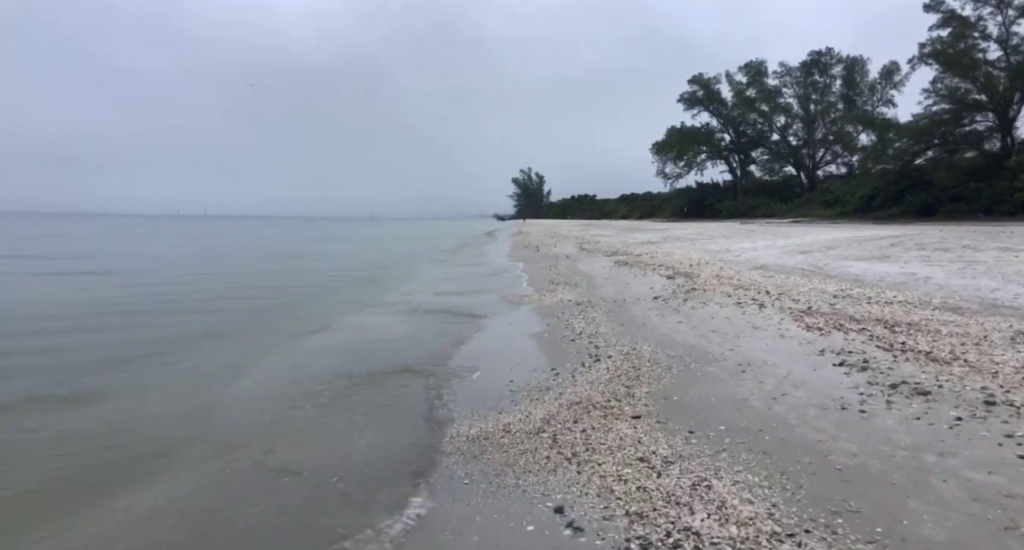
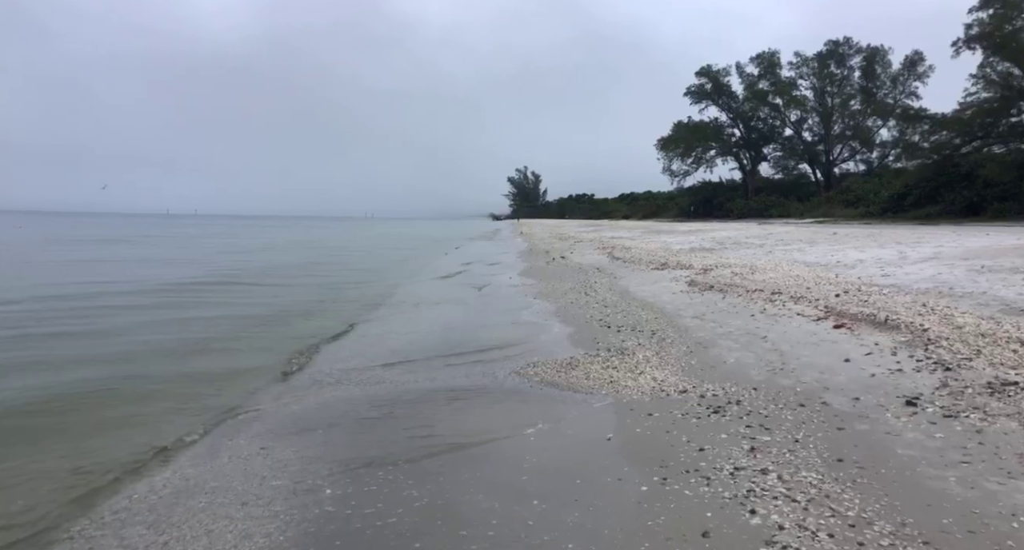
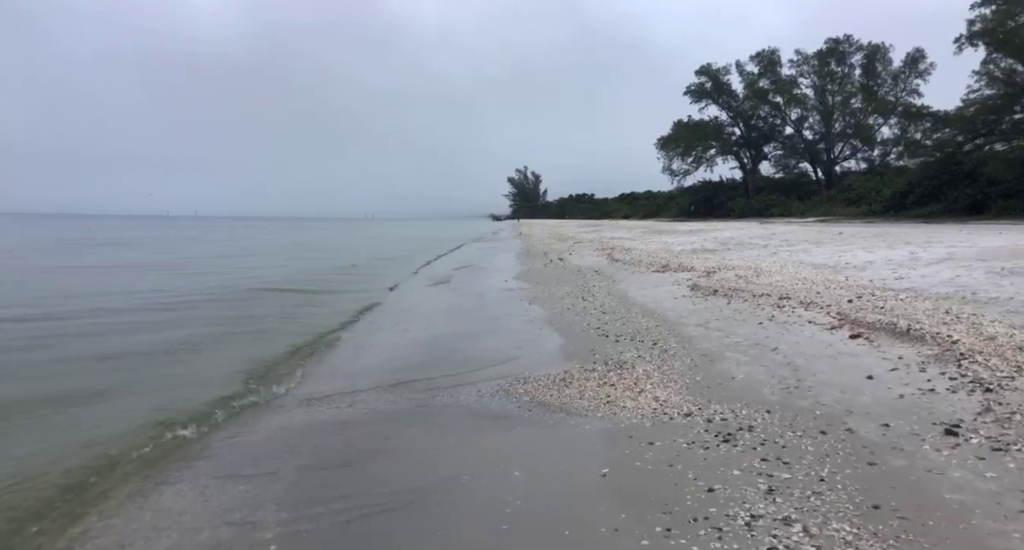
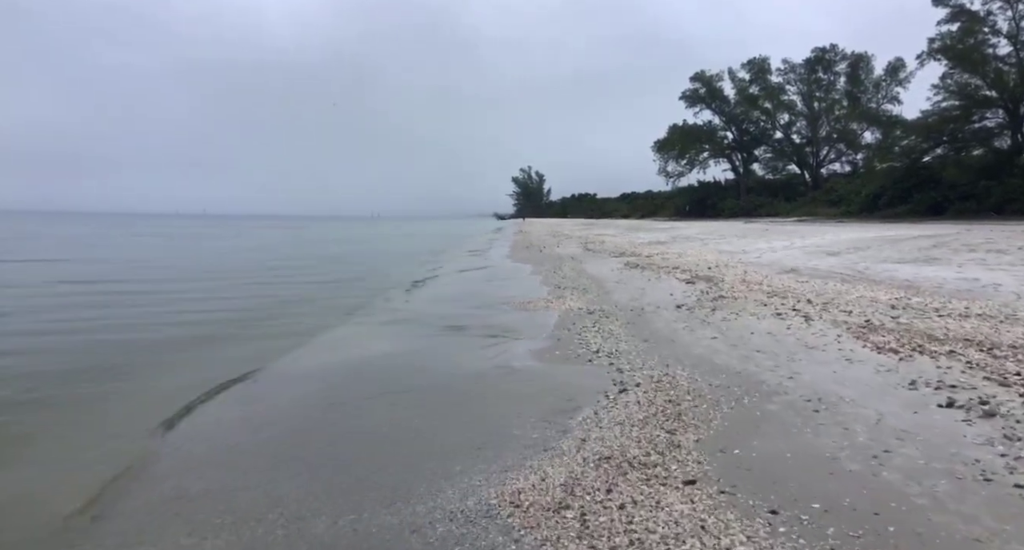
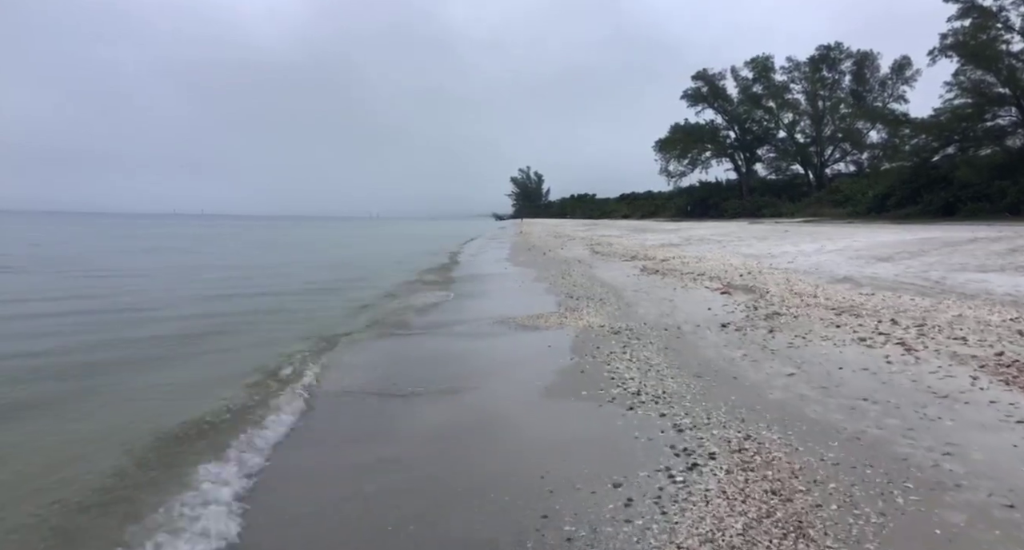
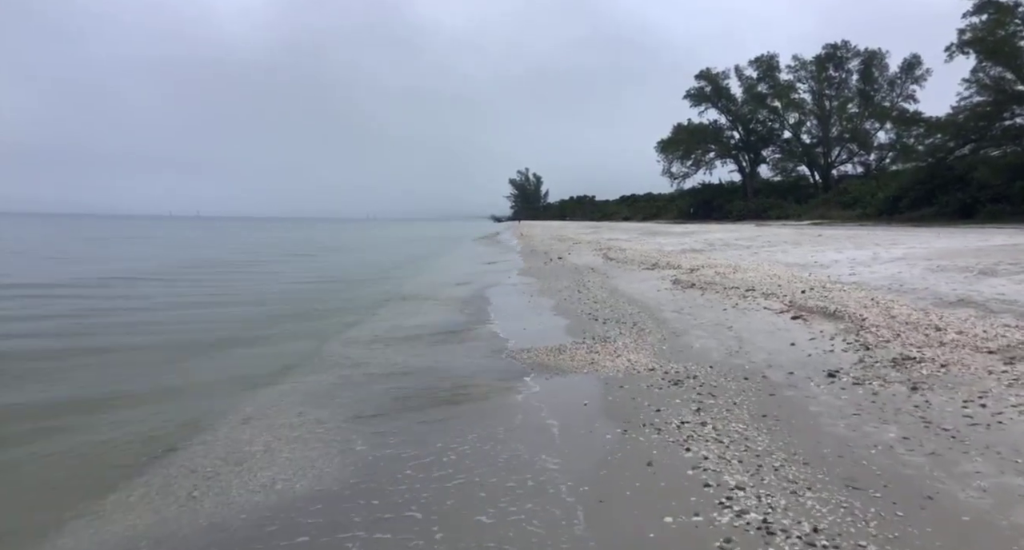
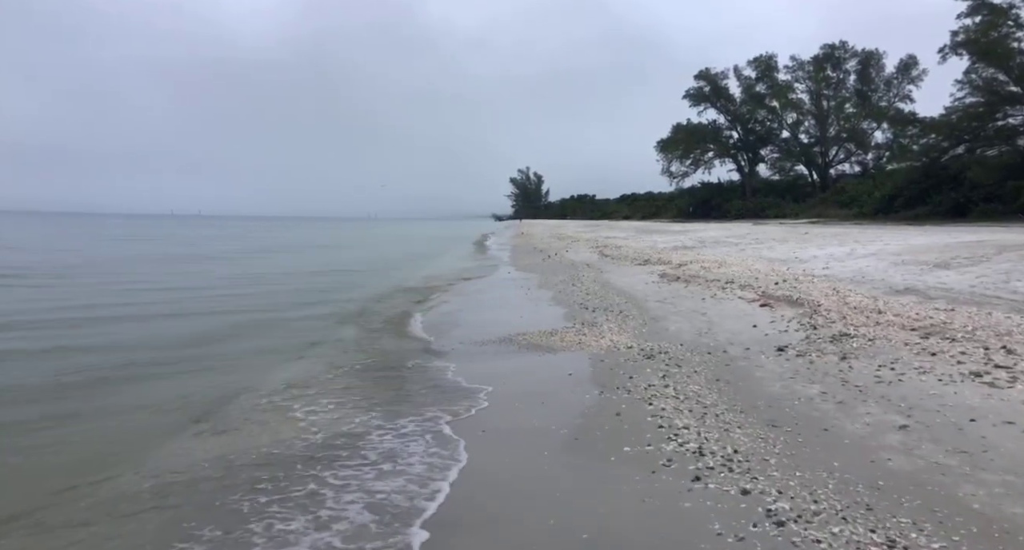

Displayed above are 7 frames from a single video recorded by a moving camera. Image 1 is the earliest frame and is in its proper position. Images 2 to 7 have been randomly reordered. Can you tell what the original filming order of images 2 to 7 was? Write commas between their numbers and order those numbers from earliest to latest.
4, 5, 7, 6, 2, 3
